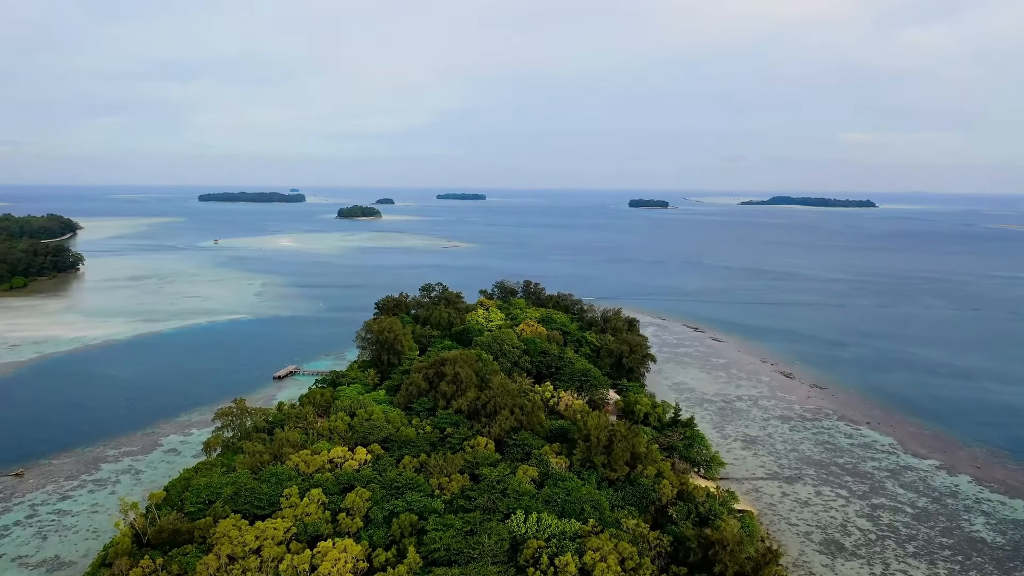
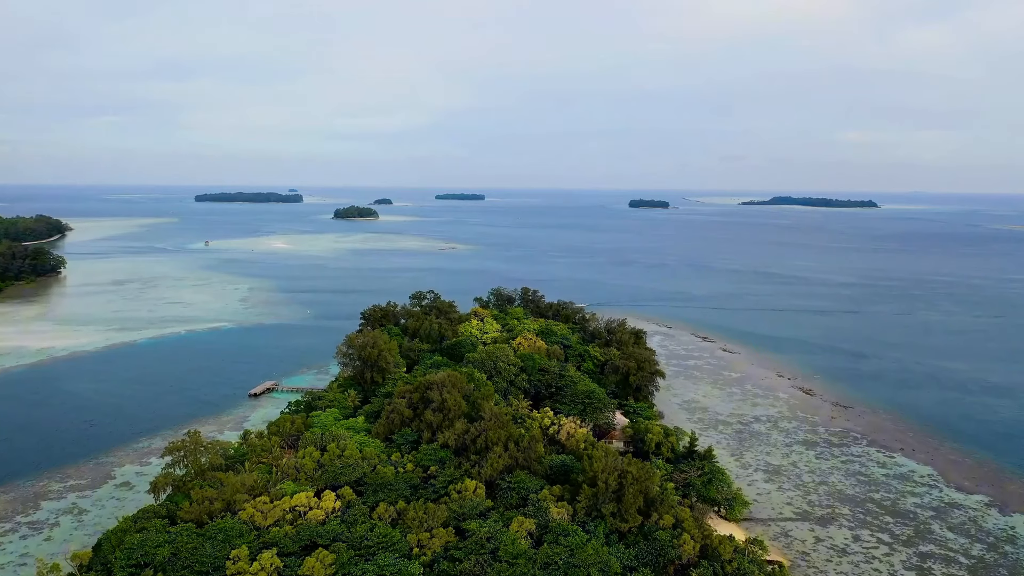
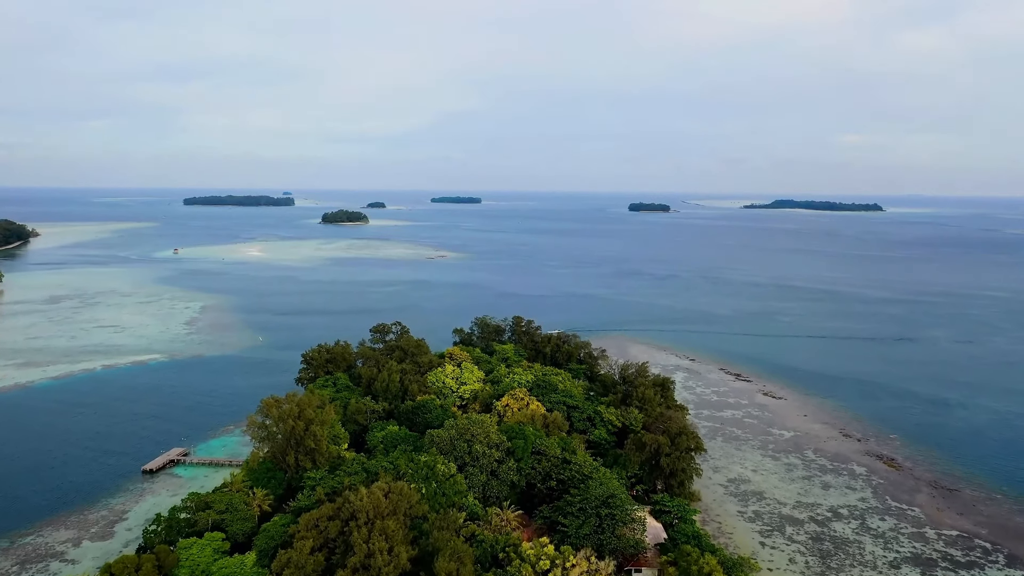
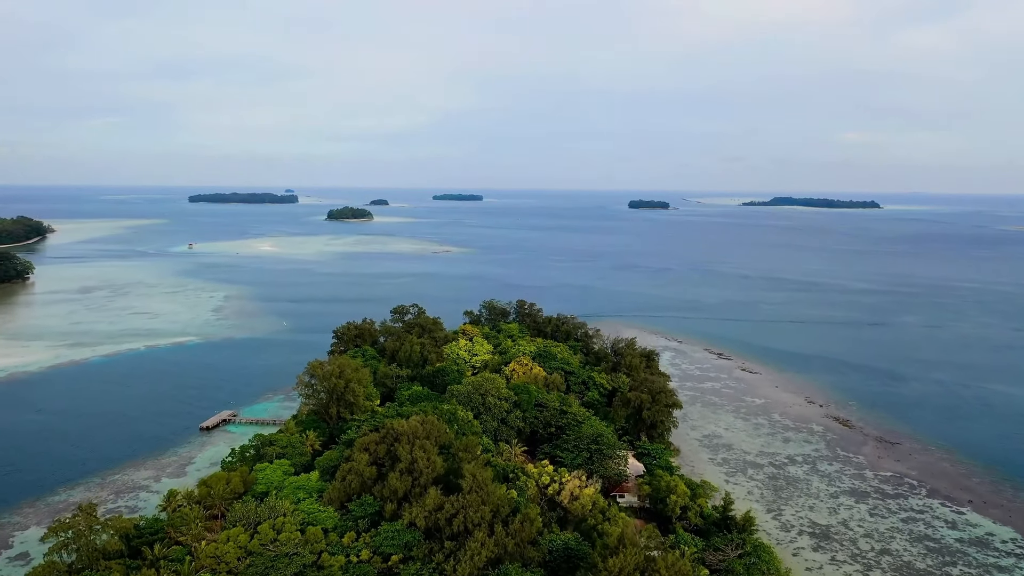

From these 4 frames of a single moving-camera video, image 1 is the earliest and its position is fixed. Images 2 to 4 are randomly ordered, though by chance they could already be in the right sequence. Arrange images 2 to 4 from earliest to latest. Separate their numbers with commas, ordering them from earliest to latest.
2, 4, 3
